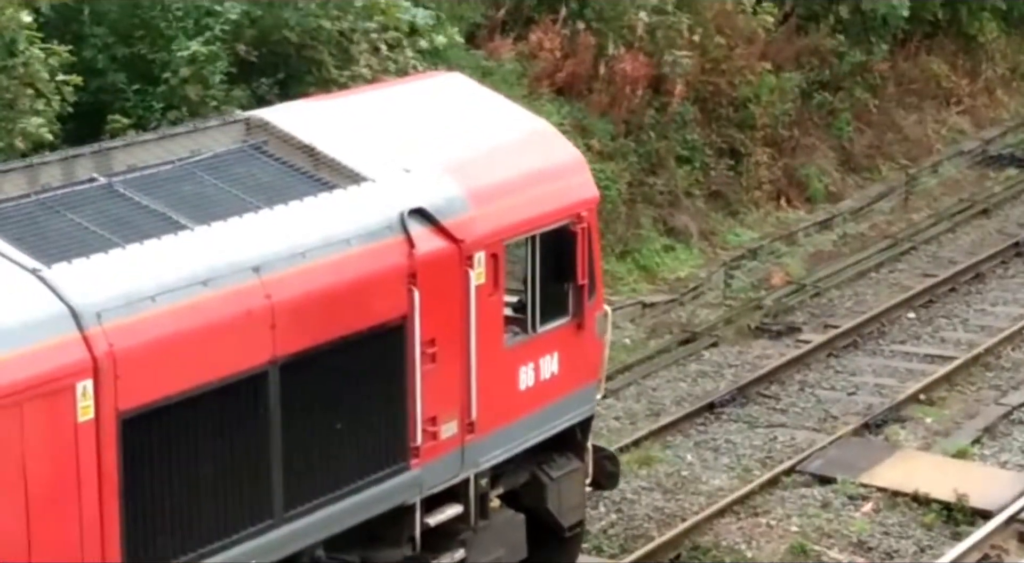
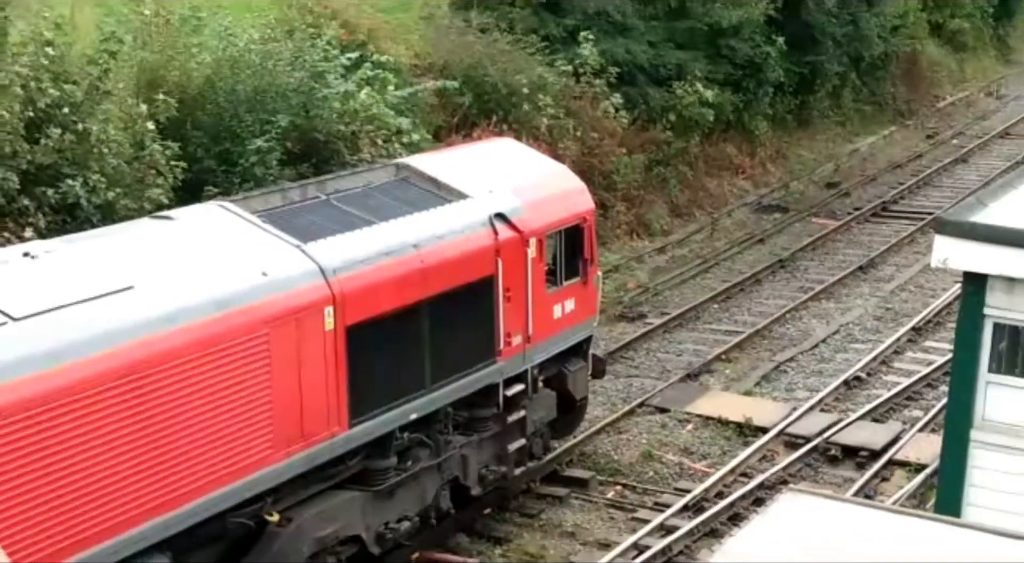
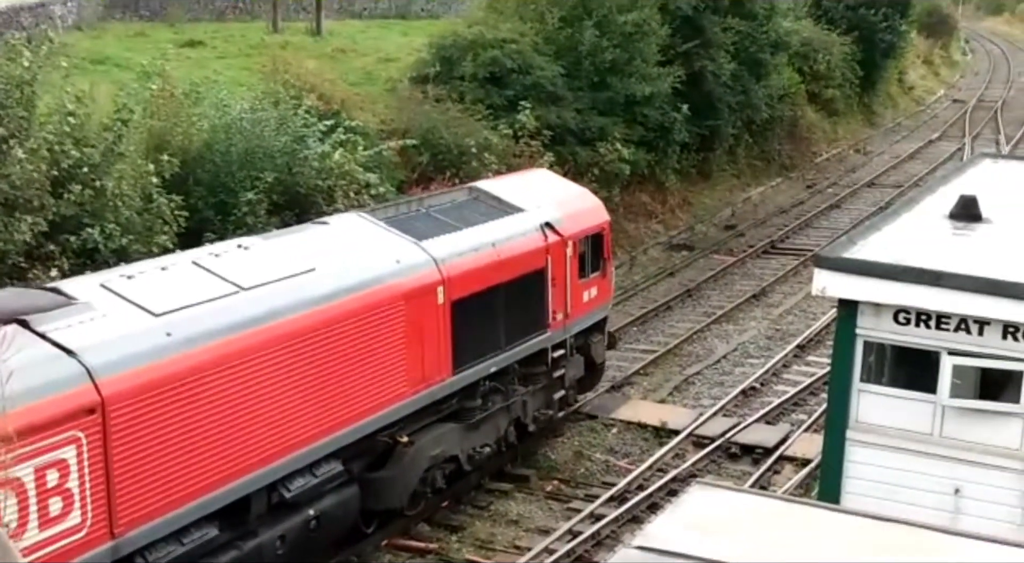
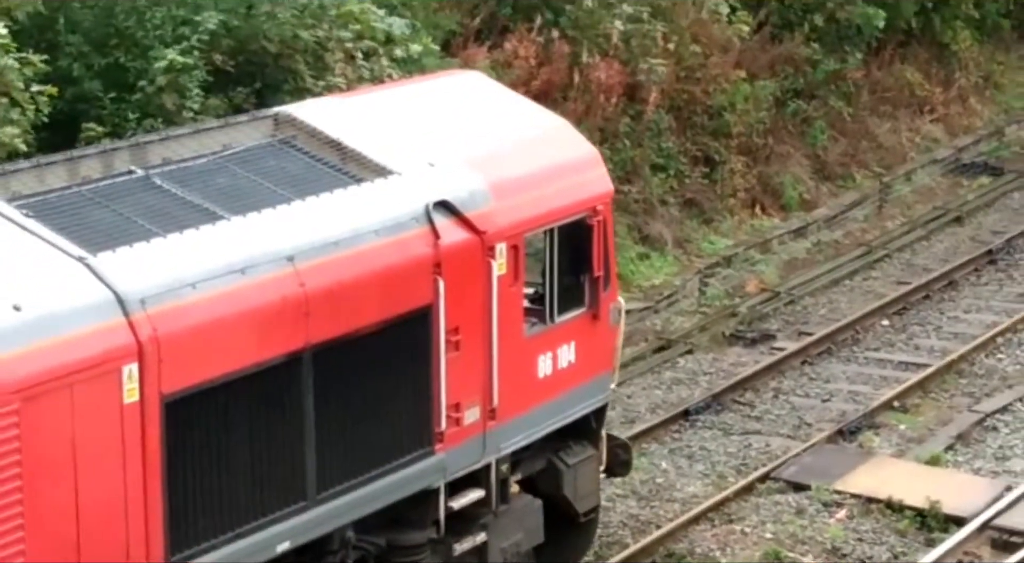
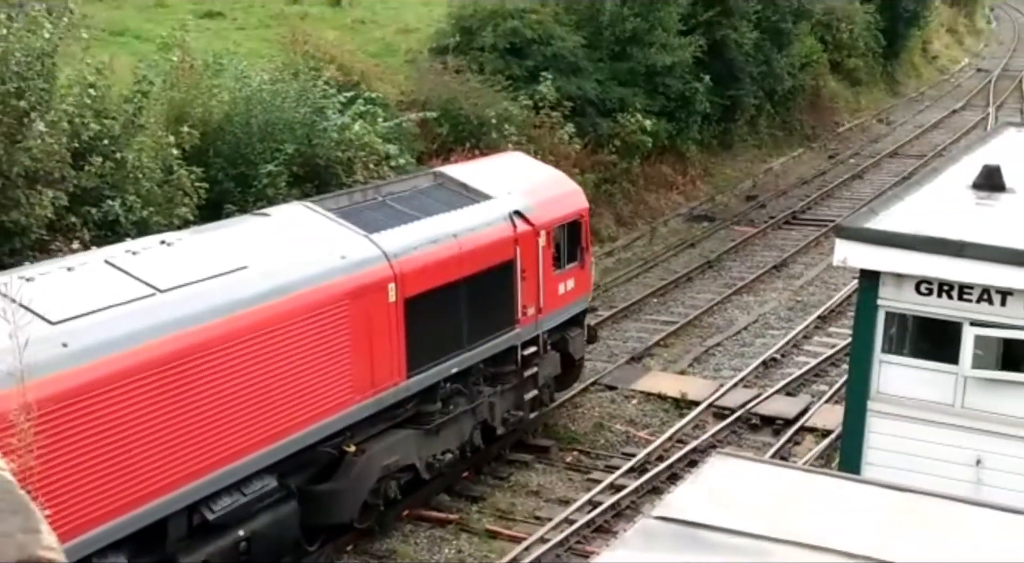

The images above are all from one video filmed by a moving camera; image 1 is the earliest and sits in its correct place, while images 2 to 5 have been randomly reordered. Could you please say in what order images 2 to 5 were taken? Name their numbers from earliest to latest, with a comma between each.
4, 2, 5, 3
